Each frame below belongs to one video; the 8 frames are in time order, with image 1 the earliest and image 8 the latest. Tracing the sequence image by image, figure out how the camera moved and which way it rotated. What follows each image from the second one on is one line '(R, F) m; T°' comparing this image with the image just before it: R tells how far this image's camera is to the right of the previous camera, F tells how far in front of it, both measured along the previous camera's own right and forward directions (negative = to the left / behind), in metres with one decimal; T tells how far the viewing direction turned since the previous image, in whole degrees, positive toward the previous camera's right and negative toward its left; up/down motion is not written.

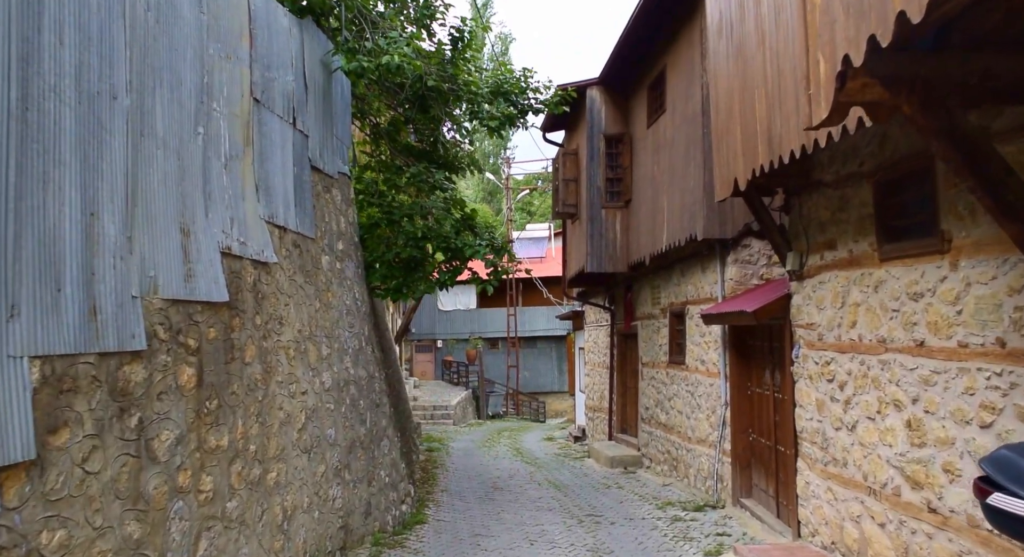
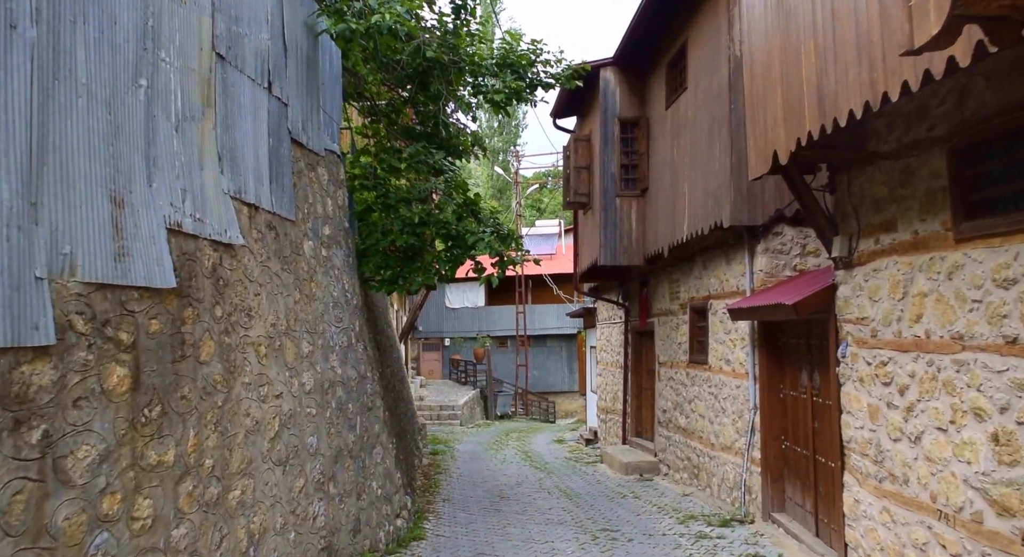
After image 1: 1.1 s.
(0.0, +0.8) m; -1°
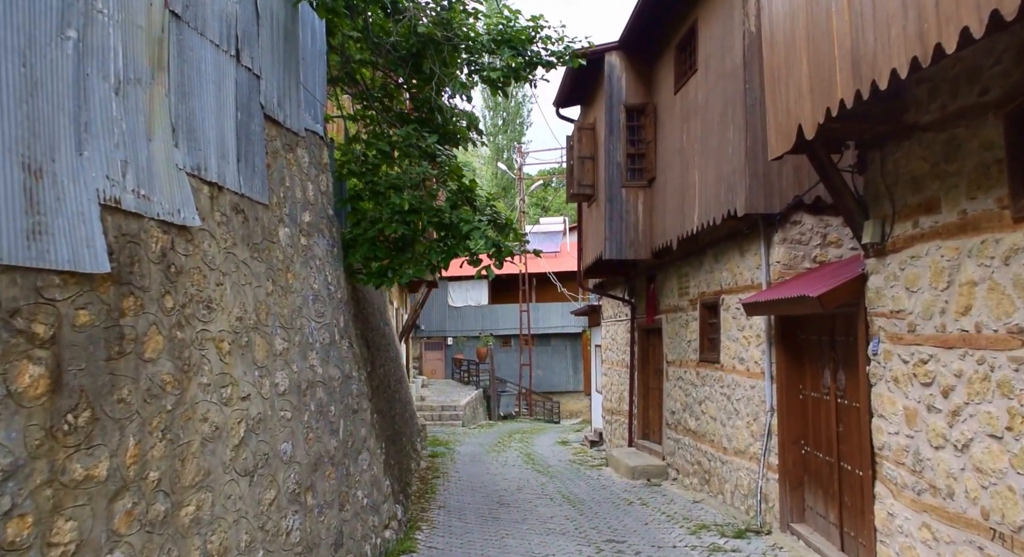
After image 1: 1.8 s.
(+0.1, +0.6) m; 0°
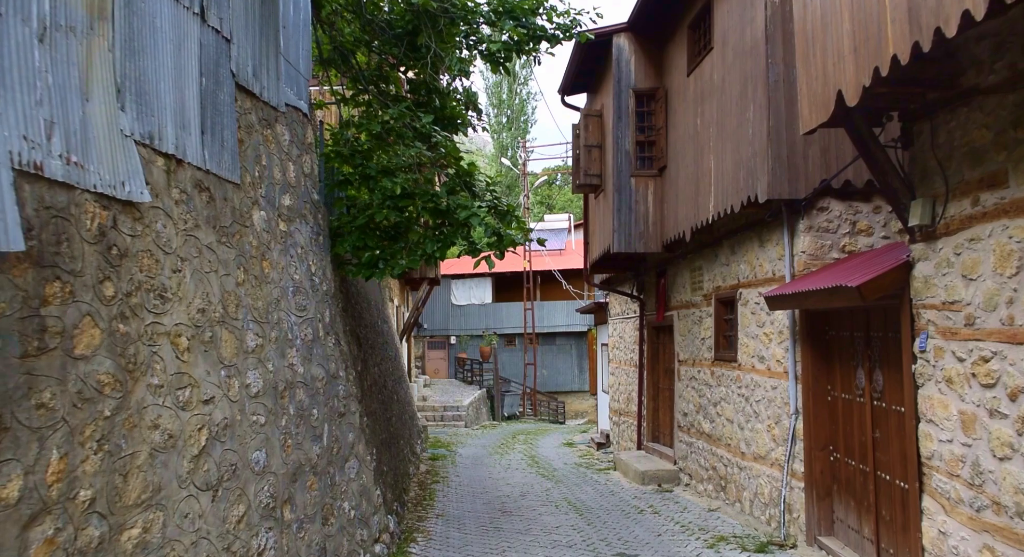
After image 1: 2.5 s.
(0.0, +0.6) m; 0°
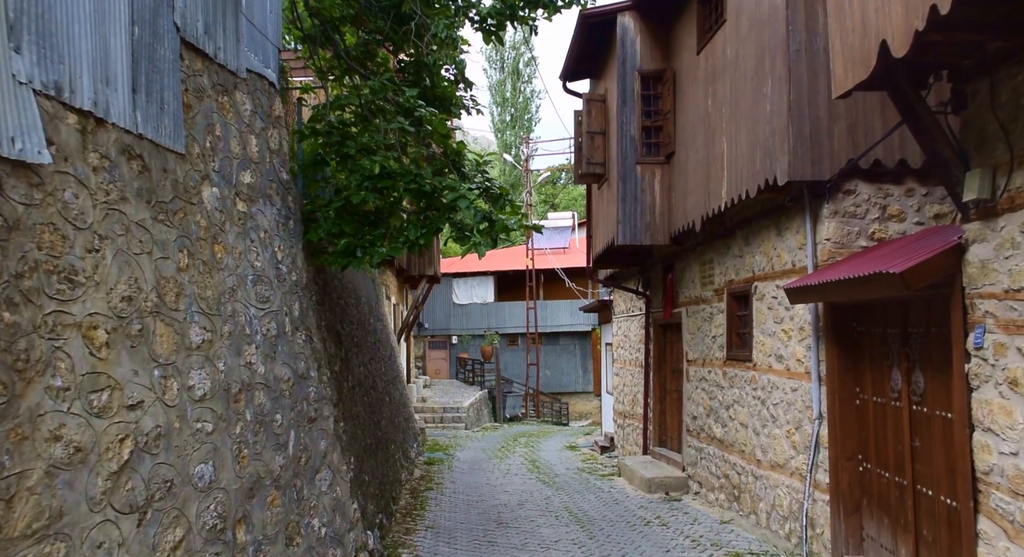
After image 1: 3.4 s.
(+0.1, +0.7) m; 0°
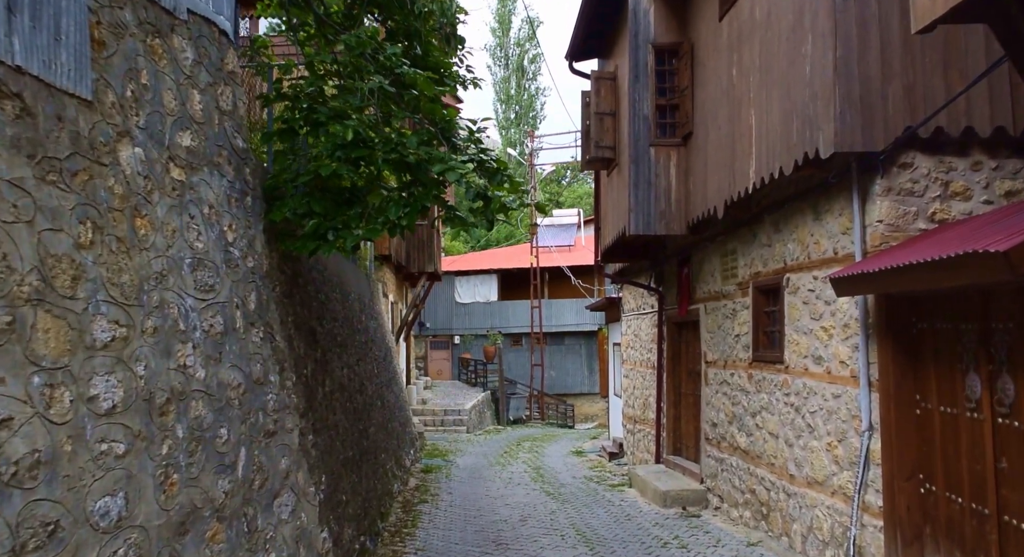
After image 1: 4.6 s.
(0.0, +0.9) m; 0°
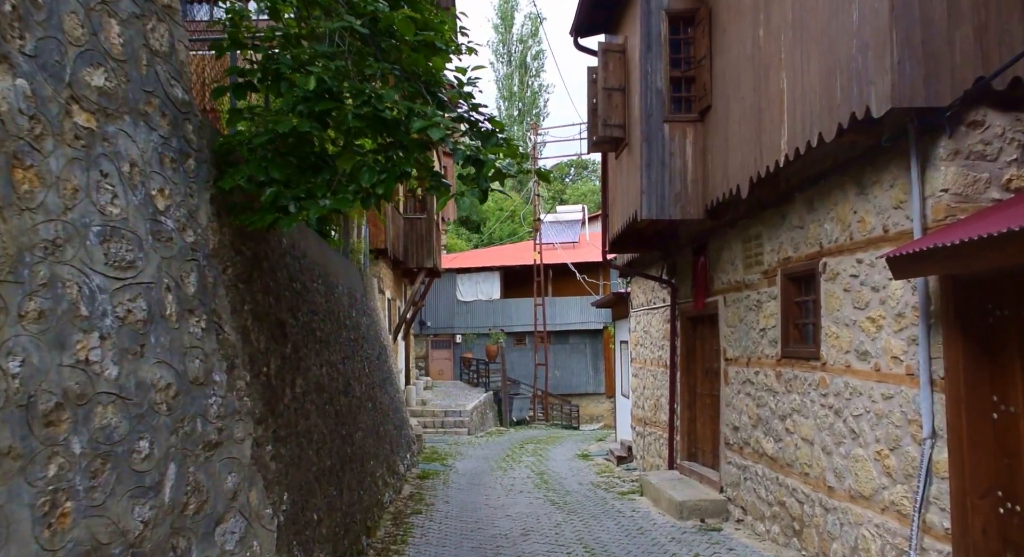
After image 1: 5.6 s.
(0.0, +0.8) m; 0°
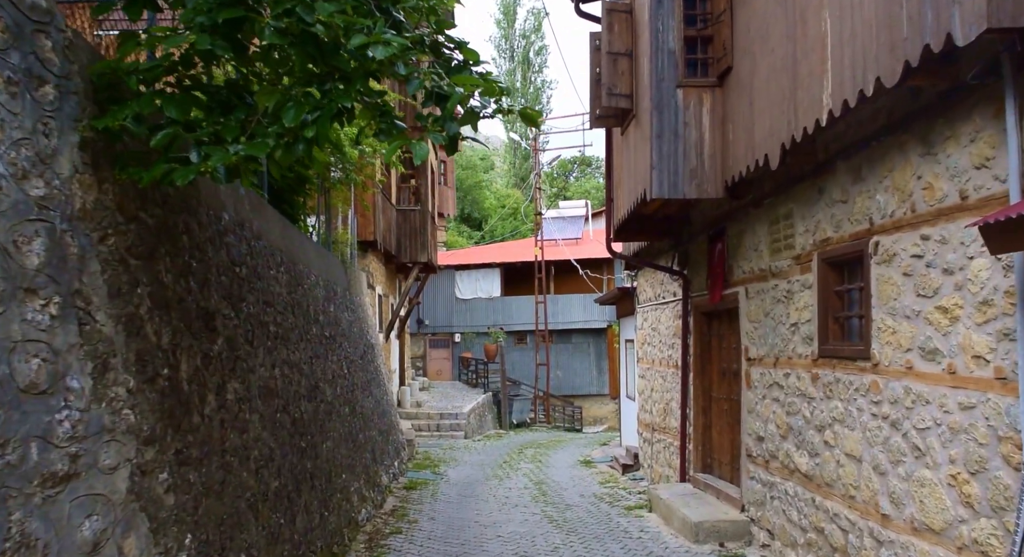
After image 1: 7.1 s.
(+0.1, +1.1) m; 0°
